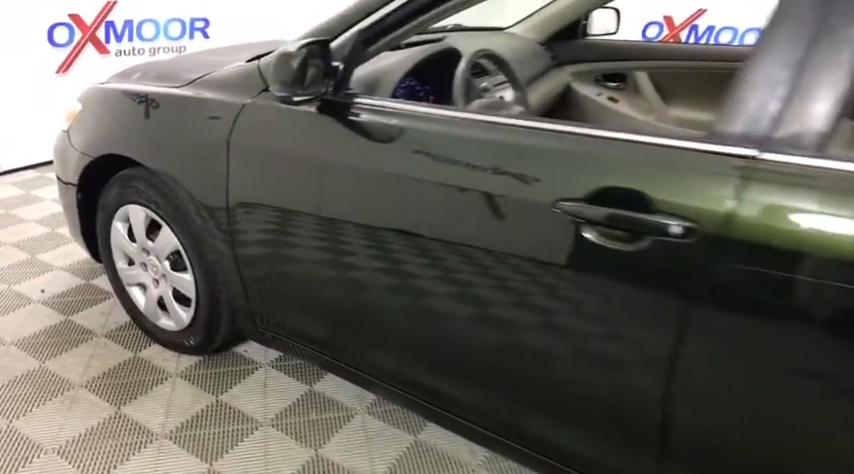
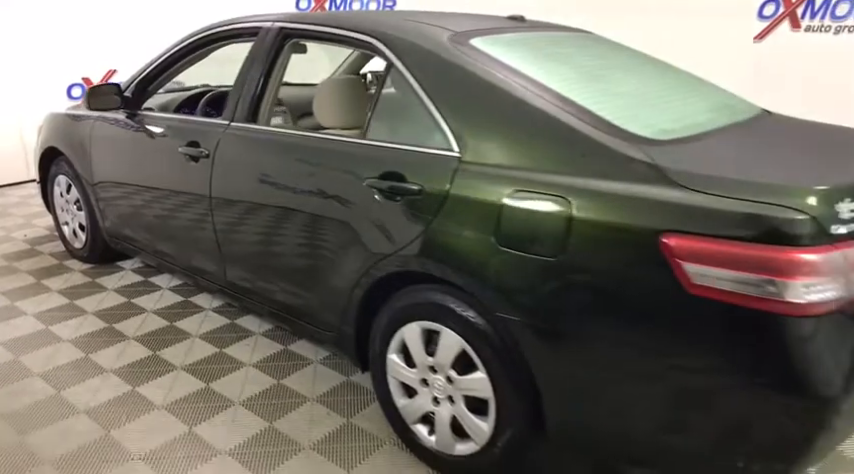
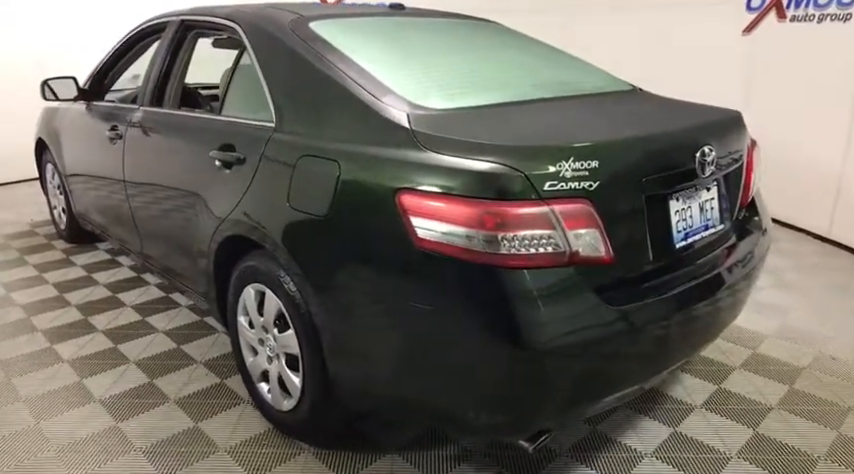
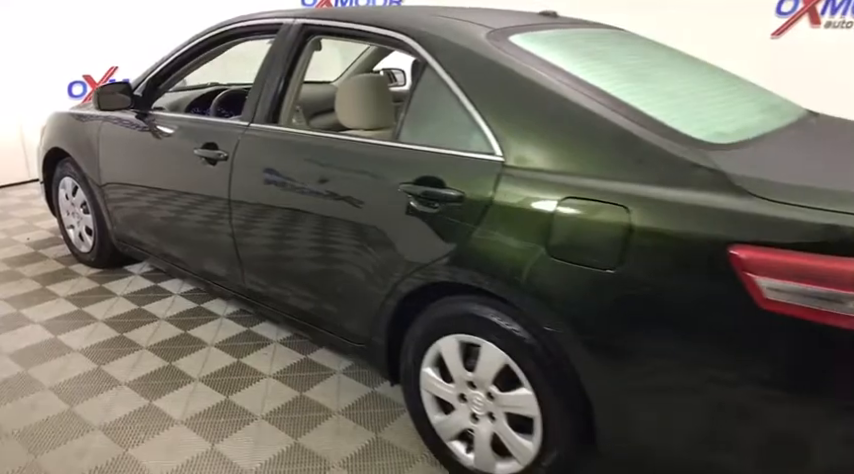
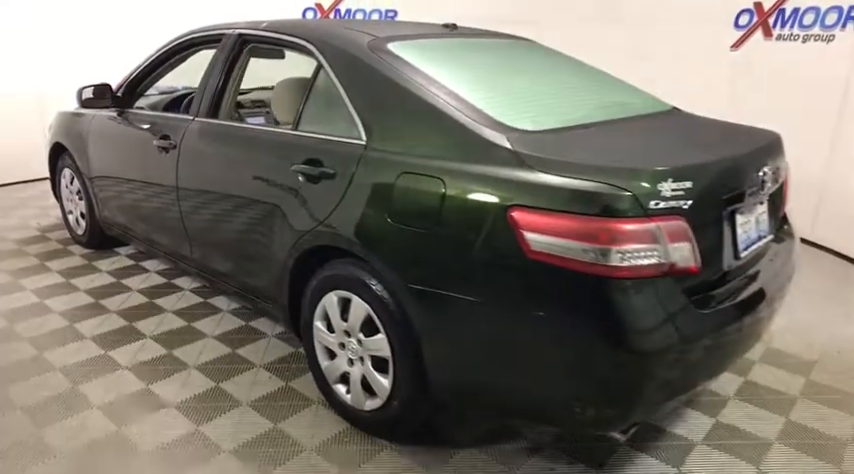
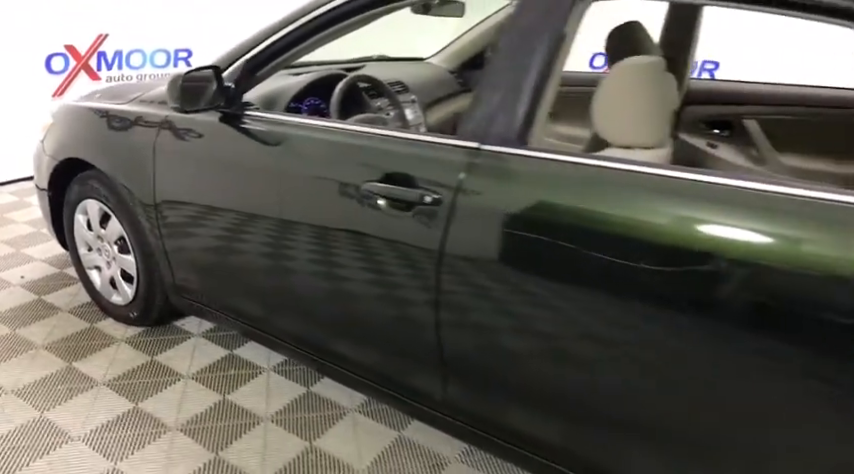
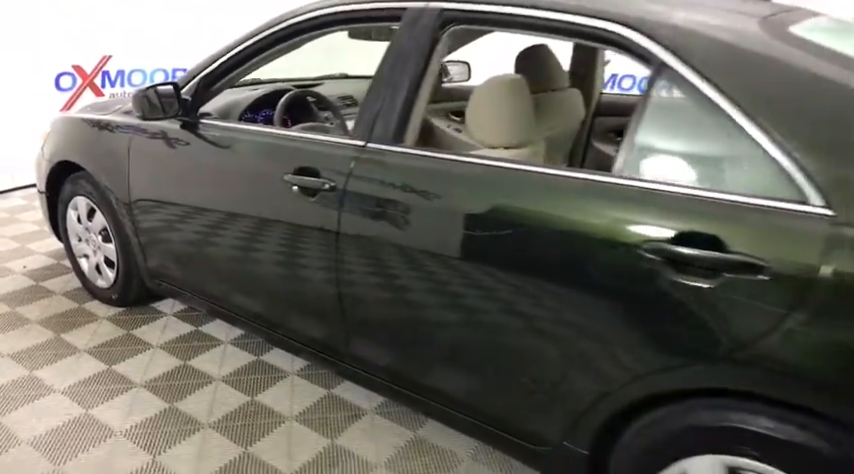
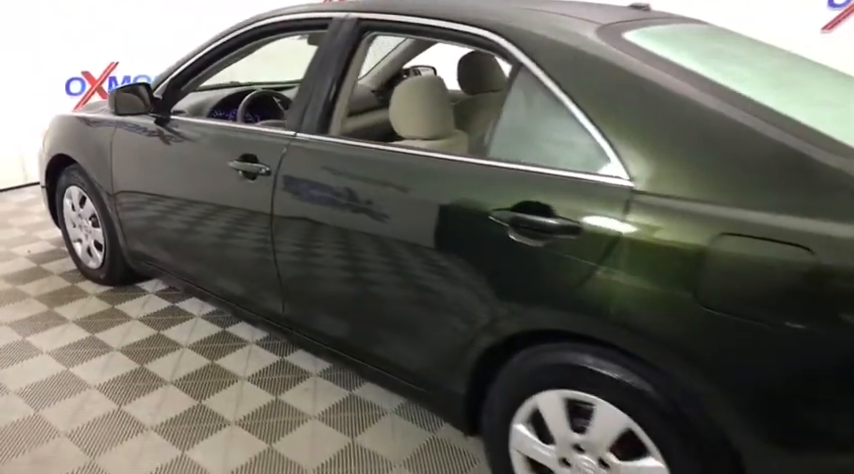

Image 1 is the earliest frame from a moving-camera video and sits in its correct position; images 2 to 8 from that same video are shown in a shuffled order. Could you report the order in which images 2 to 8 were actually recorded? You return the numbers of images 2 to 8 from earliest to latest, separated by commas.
6, 7, 8, 4, 2, 5, 3
